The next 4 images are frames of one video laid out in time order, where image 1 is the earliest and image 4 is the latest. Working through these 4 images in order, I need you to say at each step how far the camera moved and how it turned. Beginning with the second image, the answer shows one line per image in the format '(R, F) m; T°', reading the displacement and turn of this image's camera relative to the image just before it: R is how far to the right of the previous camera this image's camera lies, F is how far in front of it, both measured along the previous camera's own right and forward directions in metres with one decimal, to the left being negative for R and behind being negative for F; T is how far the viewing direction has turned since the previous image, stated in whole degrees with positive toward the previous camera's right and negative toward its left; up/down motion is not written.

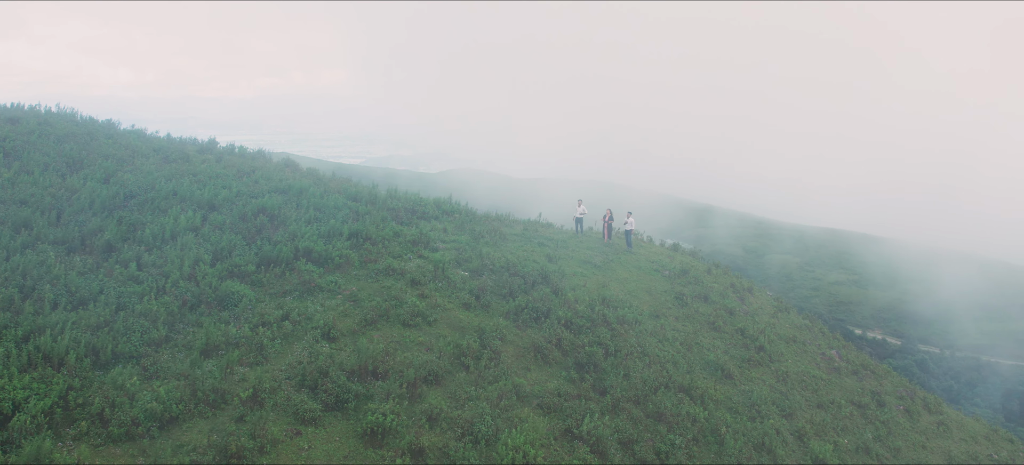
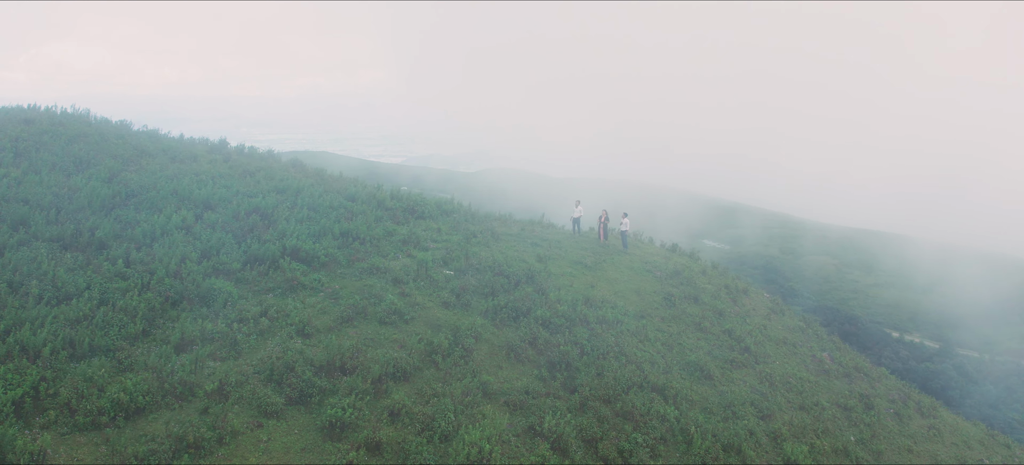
(+0.9, -0.1) m; -1°
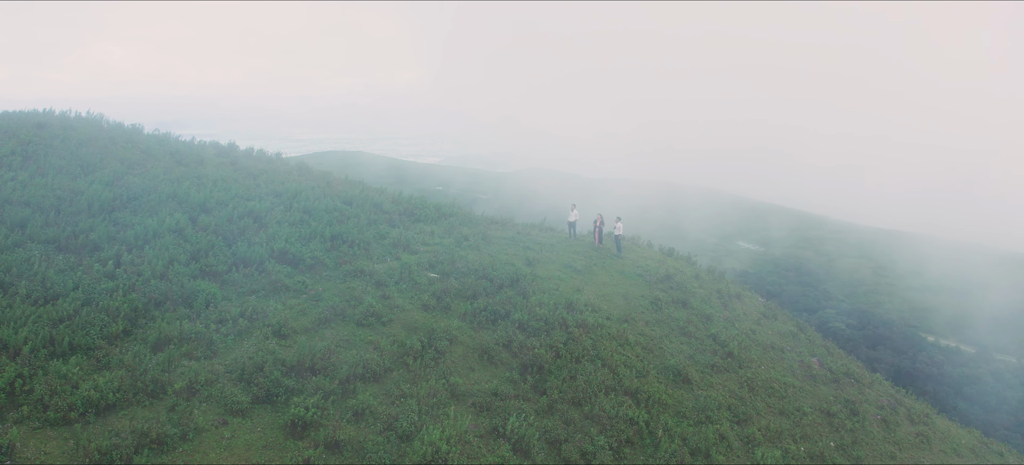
(+0.9, -0.2) m; -1°
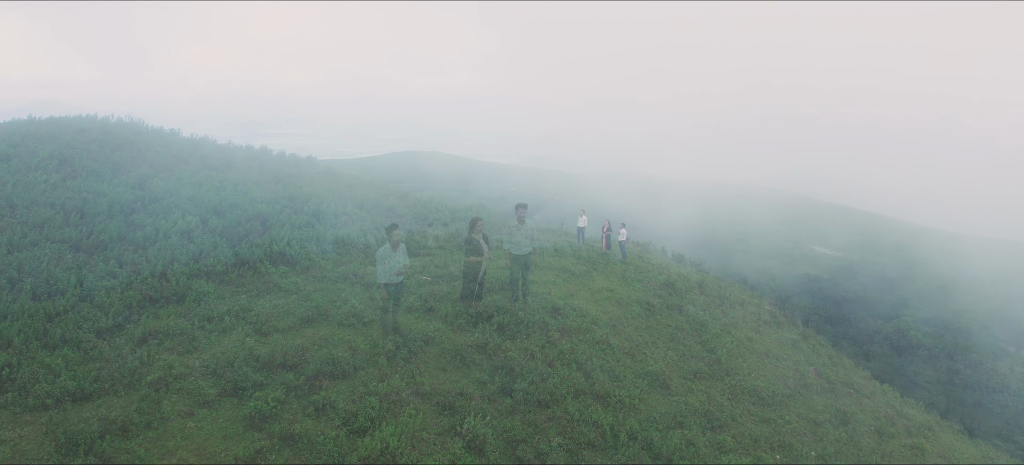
(+1.4, -0.2) m; -3°
